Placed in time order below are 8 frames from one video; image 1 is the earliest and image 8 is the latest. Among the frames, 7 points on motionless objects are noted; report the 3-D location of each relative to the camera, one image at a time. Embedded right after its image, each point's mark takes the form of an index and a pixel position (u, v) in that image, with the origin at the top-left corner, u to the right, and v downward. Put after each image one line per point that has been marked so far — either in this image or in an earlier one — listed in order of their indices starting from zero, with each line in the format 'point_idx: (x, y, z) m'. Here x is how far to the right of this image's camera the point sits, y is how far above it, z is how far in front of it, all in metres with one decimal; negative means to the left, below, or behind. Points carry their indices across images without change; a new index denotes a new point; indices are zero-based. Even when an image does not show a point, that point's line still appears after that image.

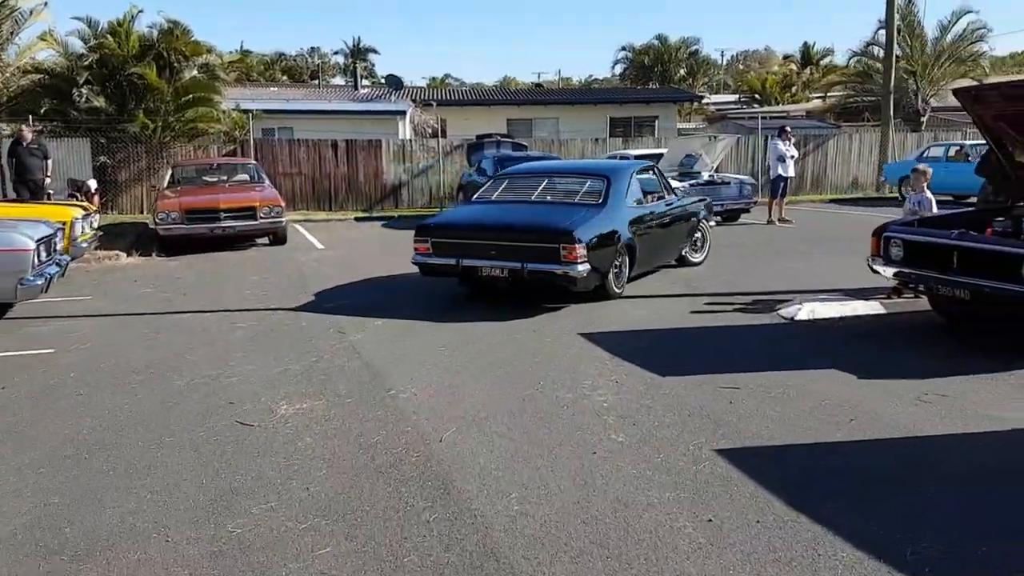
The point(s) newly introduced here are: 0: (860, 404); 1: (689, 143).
0: (+2.3, -0.7, +6.0) m
1: (+3.9, +3.1, +19.6) m
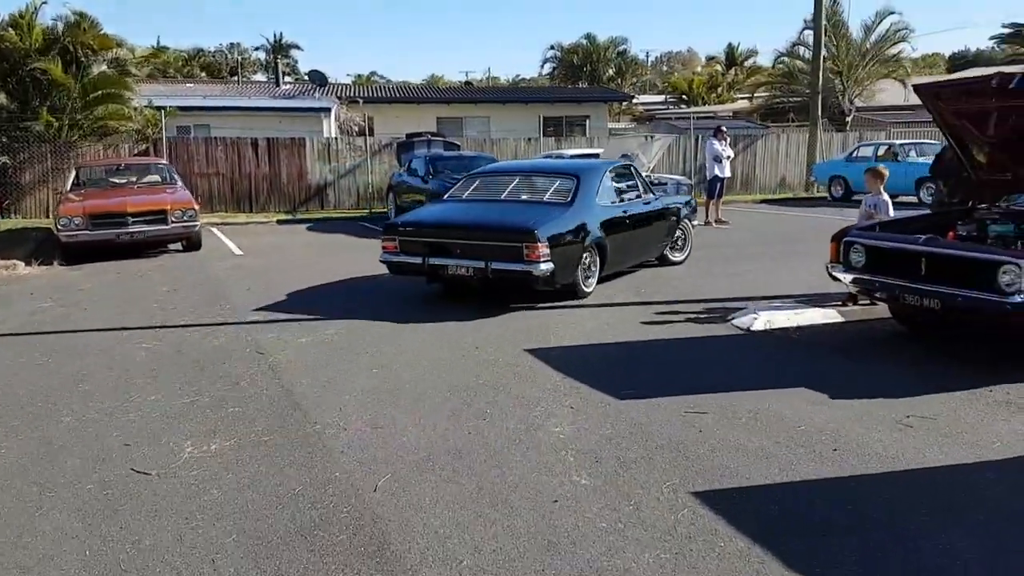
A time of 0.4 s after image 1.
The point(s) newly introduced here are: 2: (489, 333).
0: (+1.9, -0.8, +5.5) m
1: (+2.4, +3.0, +19.1) m
2: (-0.2, -0.4, +8.4) m
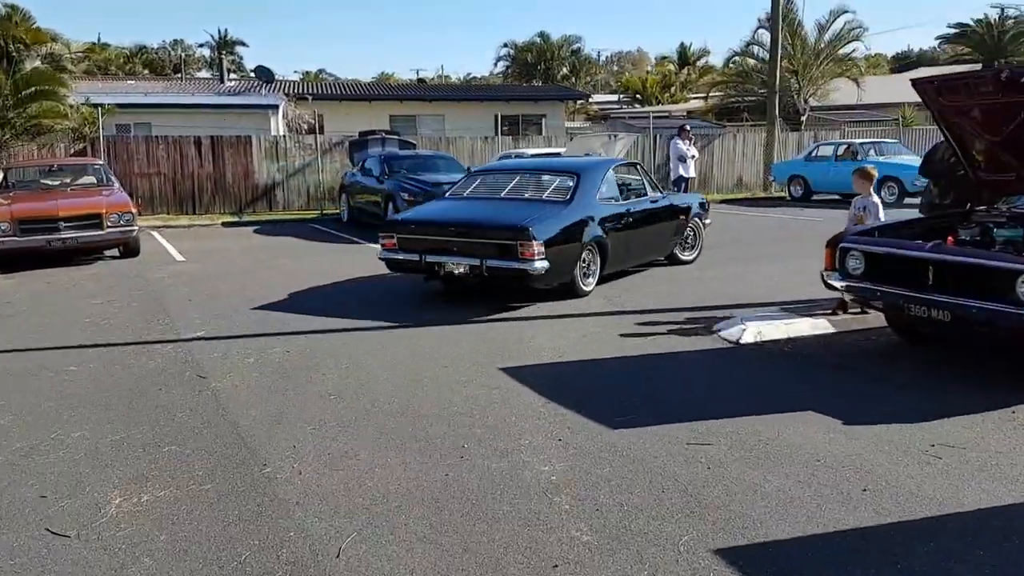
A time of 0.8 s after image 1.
0: (+1.8, -0.9, +4.9) m
1: (+1.6, +2.9, +18.5) m
2: (-0.4, -0.5, +7.6) m
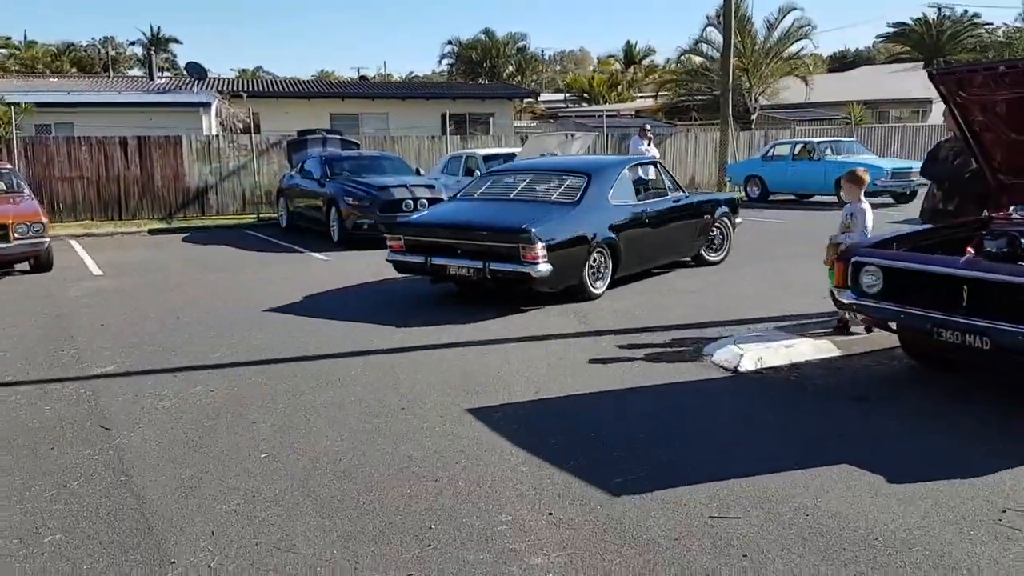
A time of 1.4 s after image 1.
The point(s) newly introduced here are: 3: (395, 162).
0: (+1.8, -1.0, +3.9) m
1: (+0.7, +2.8, +17.5) m
2: (-0.7, -0.6, +6.6) m
3: (-2.1, +2.3, +16.9) m
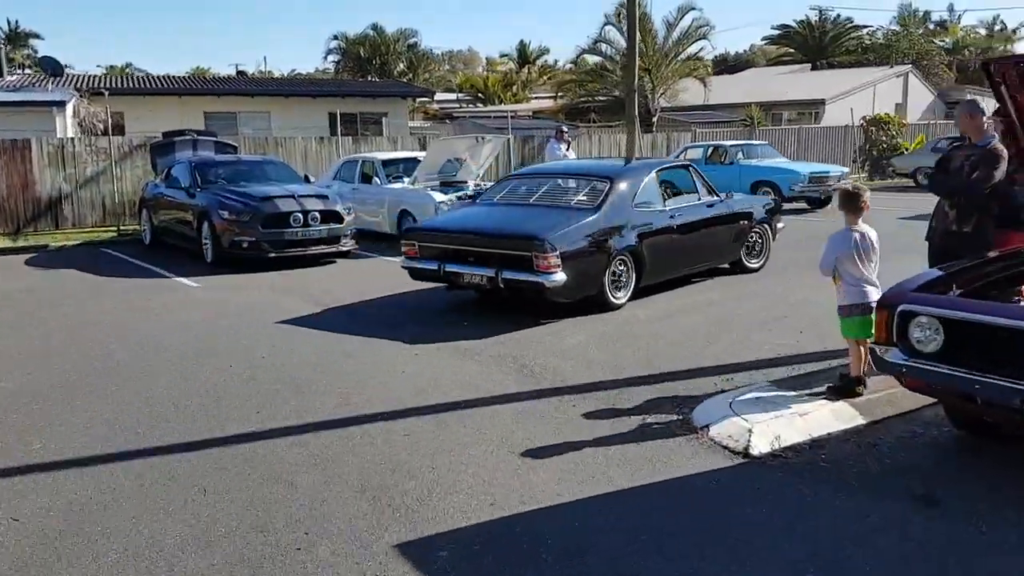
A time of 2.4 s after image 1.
0: (+1.8, -1.4, +2.4) m
1: (-1.0, +2.4, +15.8) m
2: (-1.0, -1.0, +4.7) m
3: (-3.7, +1.9, +14.8) m
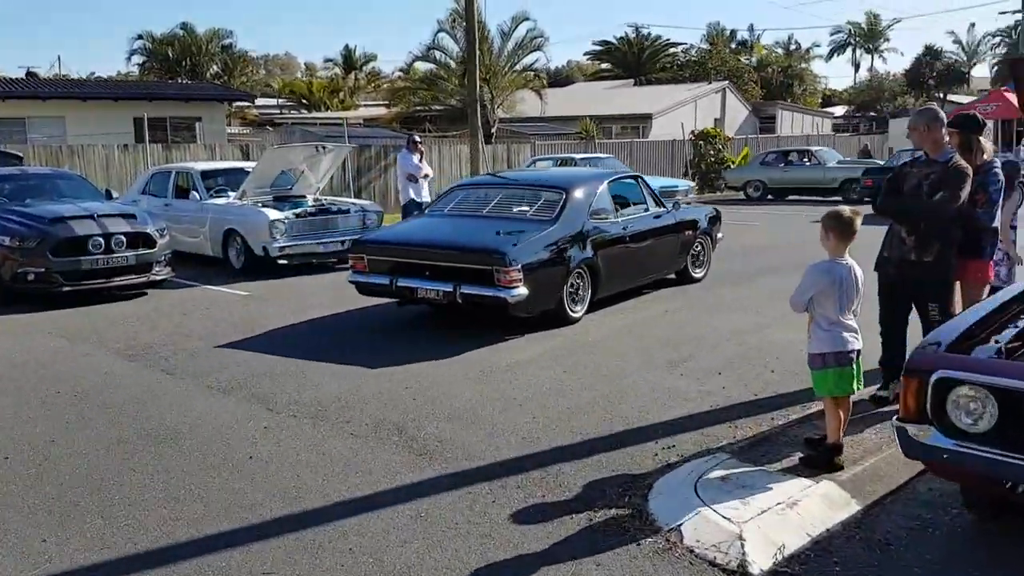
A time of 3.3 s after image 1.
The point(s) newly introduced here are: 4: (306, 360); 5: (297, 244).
0: (+1.9, -1.6, +1.2) m
1: (-3.4, +2.0, +13.9) m
2: (-1.2, -1.3, +3.0) m
3: (-5.8, +1.4, +12.5) m
4: (-1.8, -0.6, +7.9) m
5: (-3.1, +0.6, +13.3) m
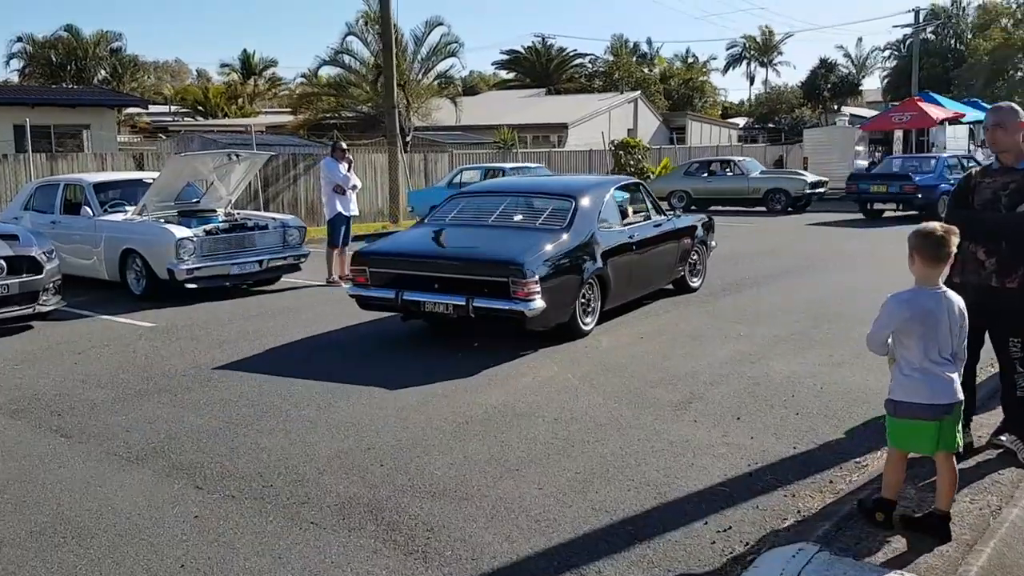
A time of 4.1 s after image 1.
0: (+2.4, -1.7, +0.2) m
1: (-4.2, +1.6, +12.3) m
2: (-0.9, -1.5, +1.7) m
3: (-6.5, +1.0, +10.7) m
4: (-1.9, -0.9, +6.5) m
5: (-3.8, +0.3, +11.7) m
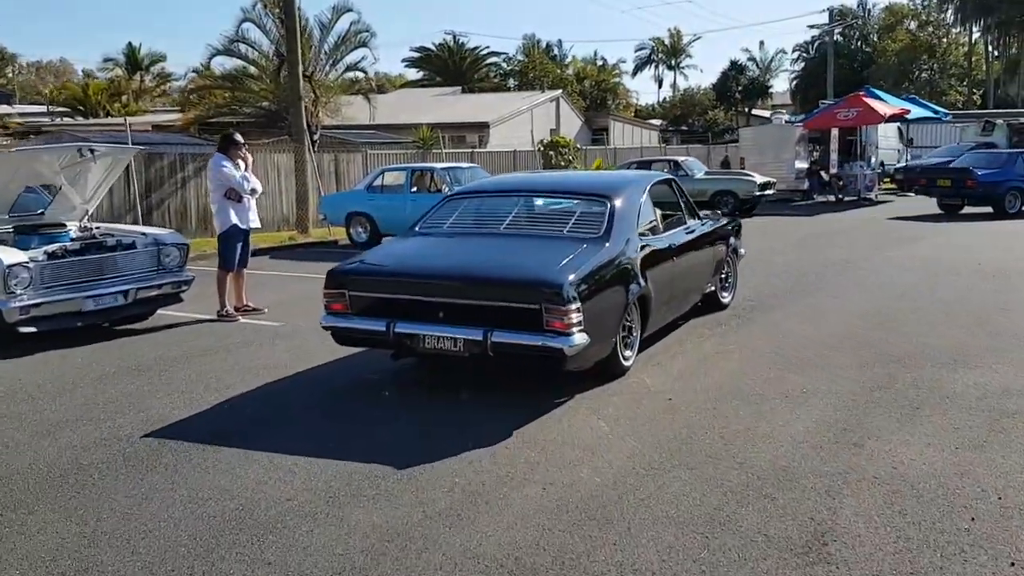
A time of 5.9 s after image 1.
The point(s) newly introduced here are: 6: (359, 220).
0: (+3.1, -1.9, -2.2) m
1: (-4.7, +1.2, +9.2) m
2: (-0.3, -1.8, -1.1) m
3: (-6.9, +0.6, +7.3) m
4: (-1.8, -1.2, +3.6) m
5: (-4.3, -0.1, +8.6) m
6: (-3.2, +1.3, +18.3) m
